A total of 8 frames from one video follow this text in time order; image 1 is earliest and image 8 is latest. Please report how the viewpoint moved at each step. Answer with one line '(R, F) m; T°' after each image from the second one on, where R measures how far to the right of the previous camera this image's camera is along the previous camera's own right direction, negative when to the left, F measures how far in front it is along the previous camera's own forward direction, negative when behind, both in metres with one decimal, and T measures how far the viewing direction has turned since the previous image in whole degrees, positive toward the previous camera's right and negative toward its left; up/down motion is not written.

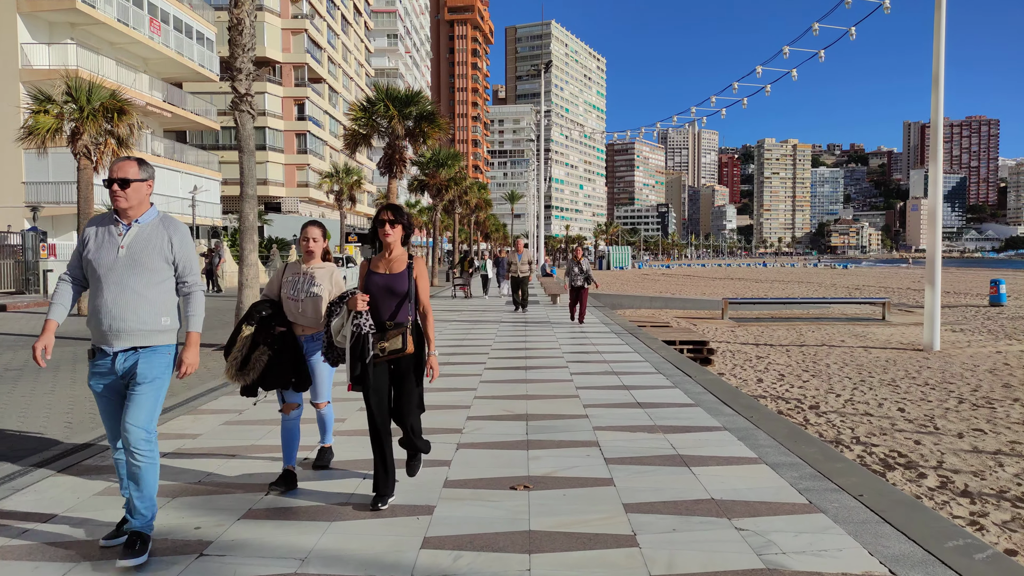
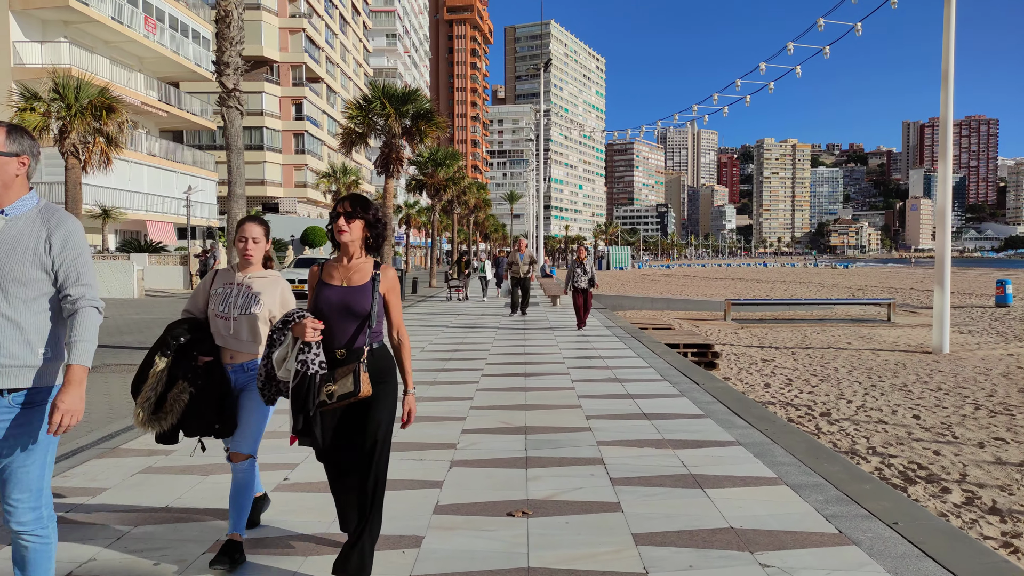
(0.0, +0.4) m; 0°
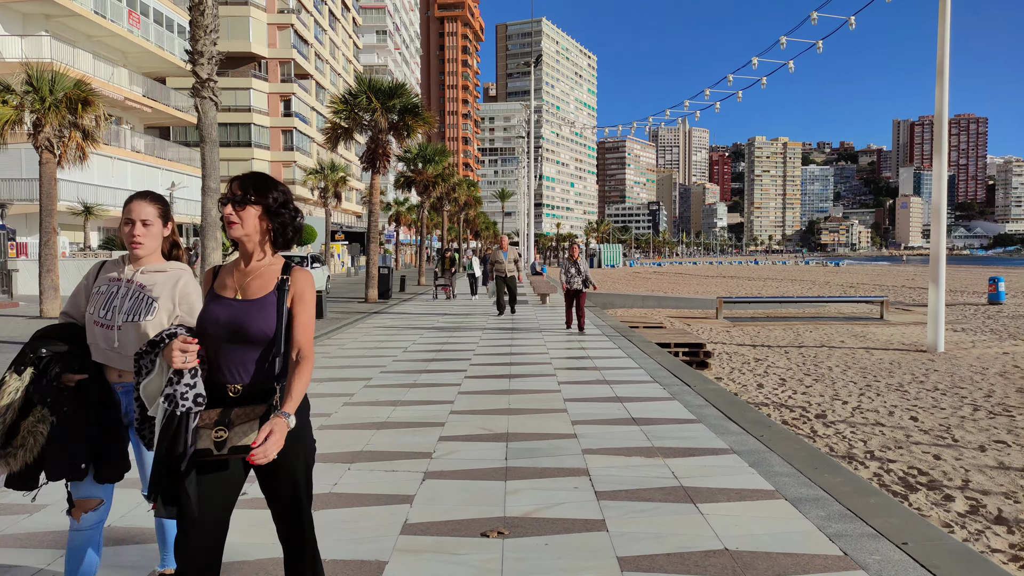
(+0.1, +0.3) m; +1°
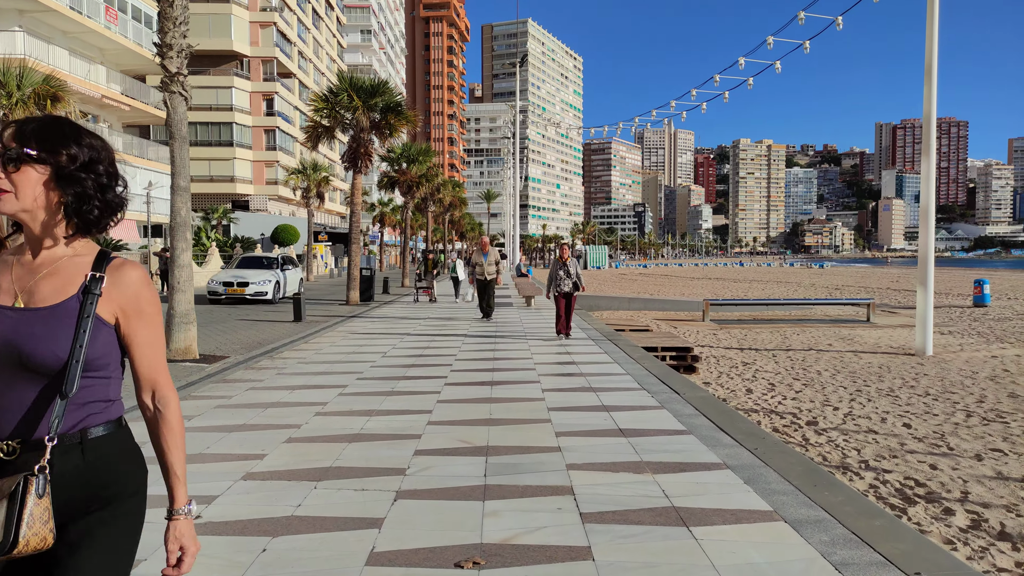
(0.0, +0.3) m; +1°
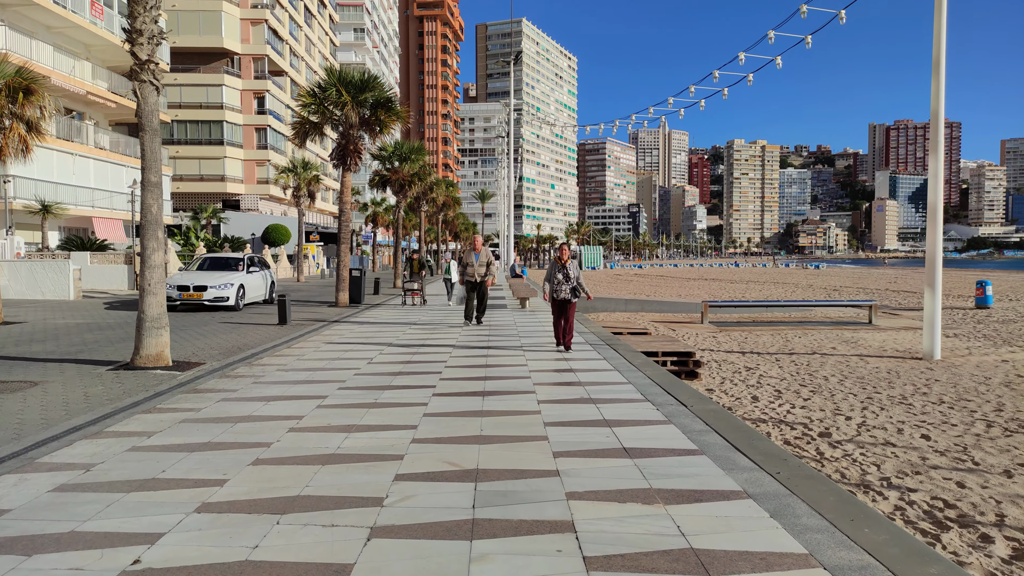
(0.0, +0.5) m; 0°
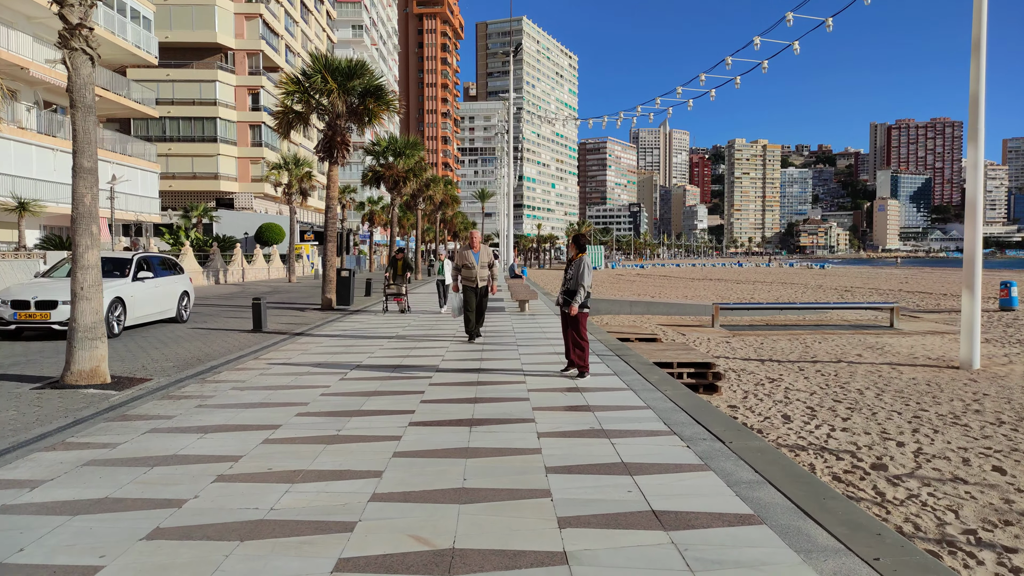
(0.0, +1.2) m; 0°
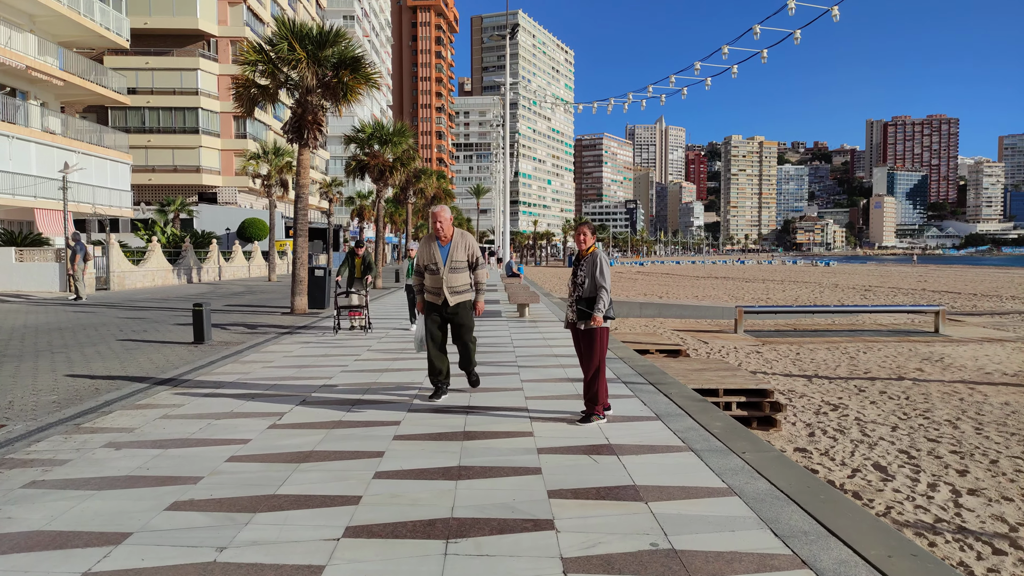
(0.0, +2.1) m; 0°
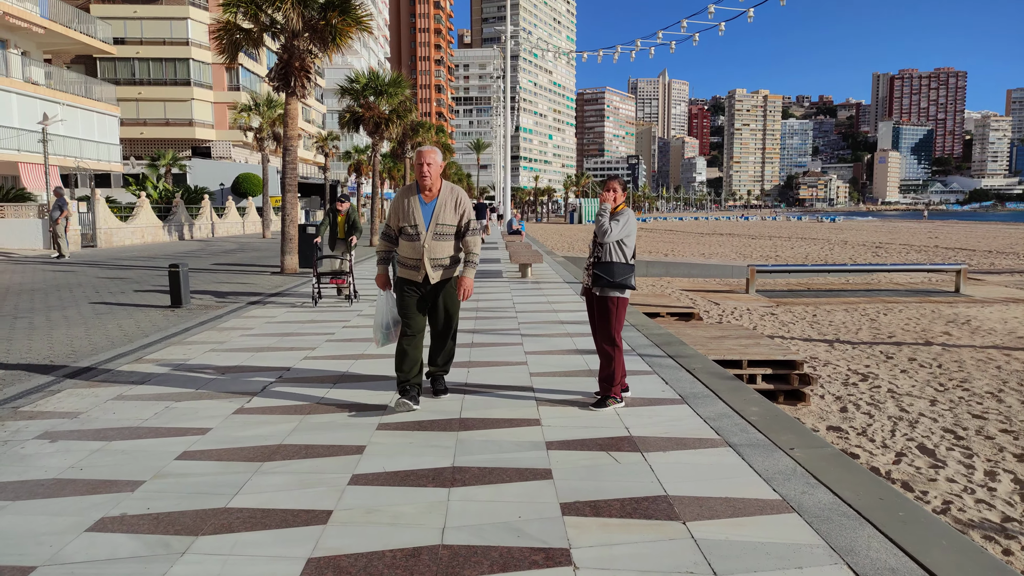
(0.0, +0.7) m; 0°
